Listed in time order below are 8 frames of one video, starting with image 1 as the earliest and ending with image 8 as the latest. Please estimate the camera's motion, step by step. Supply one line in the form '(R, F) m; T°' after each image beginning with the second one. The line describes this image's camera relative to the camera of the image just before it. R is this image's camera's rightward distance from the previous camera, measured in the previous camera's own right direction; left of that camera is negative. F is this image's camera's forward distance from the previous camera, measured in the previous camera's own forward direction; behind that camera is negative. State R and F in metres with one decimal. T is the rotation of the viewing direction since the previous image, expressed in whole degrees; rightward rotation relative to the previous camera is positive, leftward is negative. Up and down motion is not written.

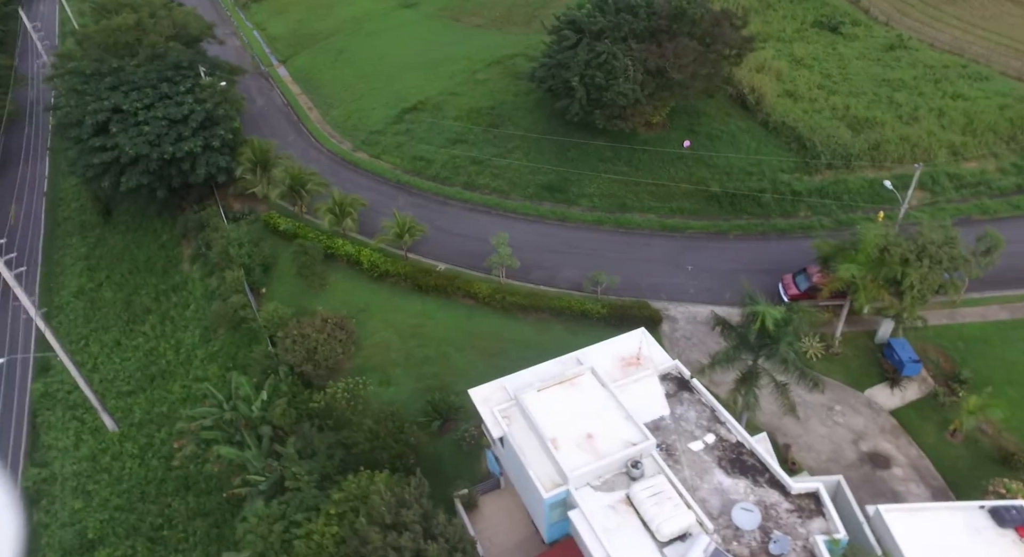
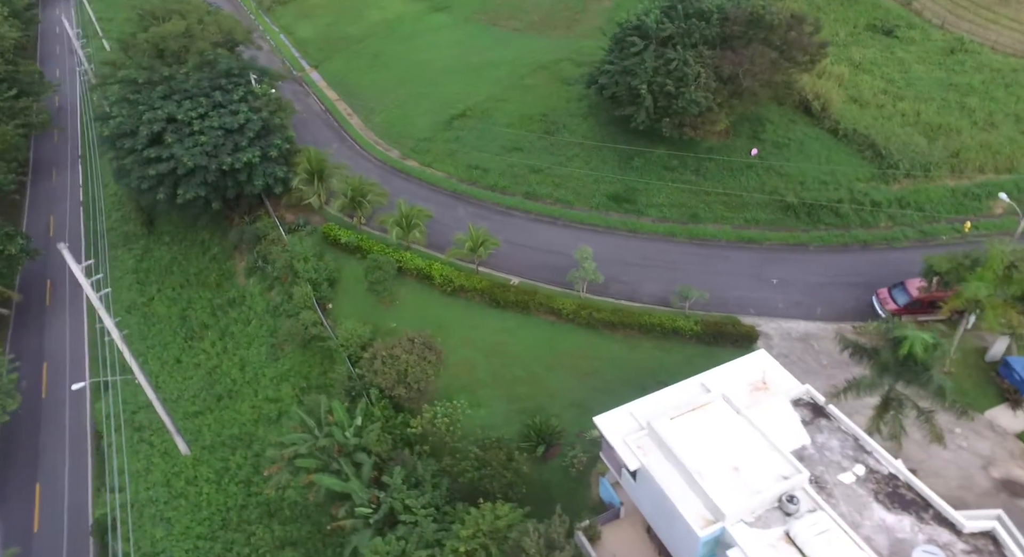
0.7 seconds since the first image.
(-2.8, +0.7) m; 0°
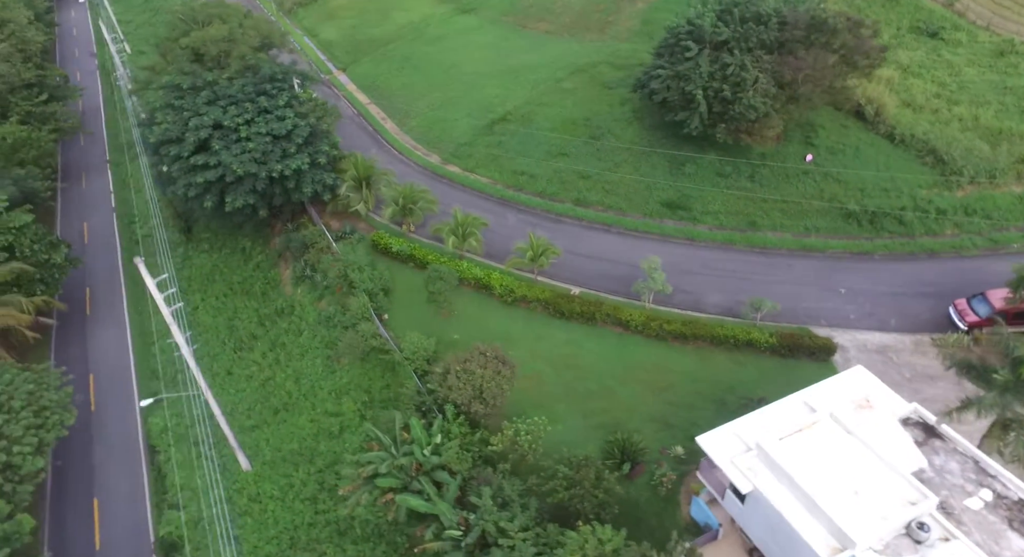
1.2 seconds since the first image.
(-2.1, +0.4) m; 0°
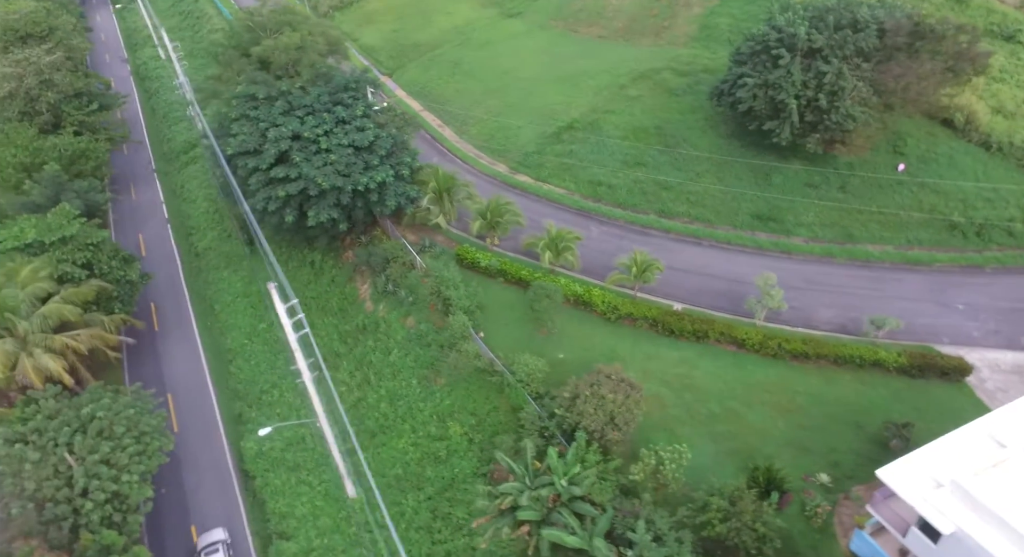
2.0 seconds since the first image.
(-3.5, +0.7) m; 0°
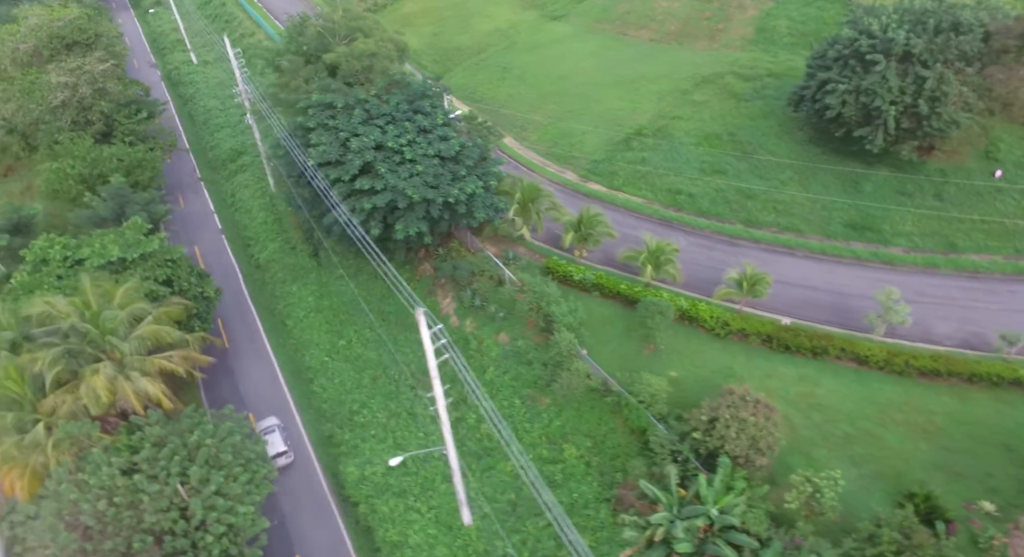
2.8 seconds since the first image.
(-3.6, +0.8) m; 0°
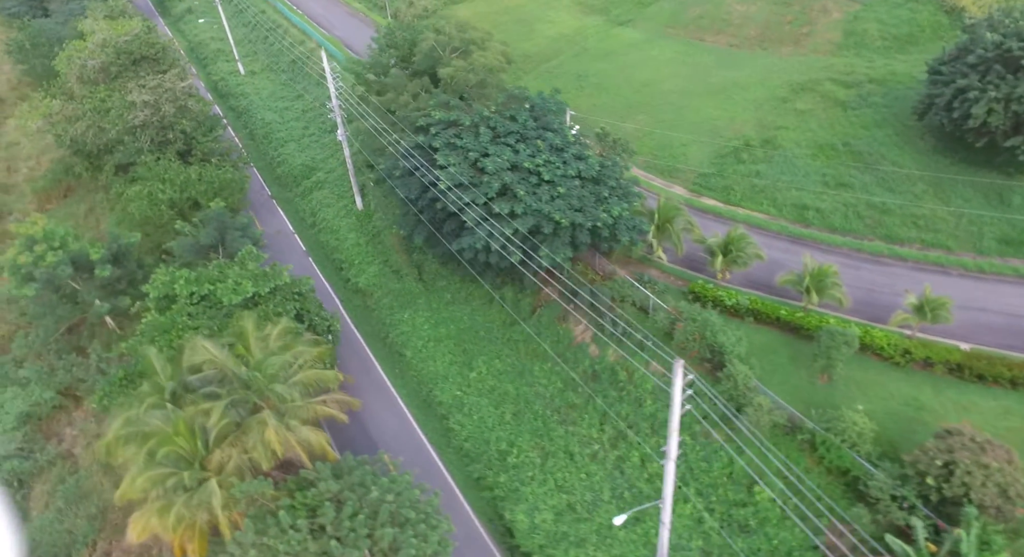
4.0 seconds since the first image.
(-5.3, +1.4) m; +1°
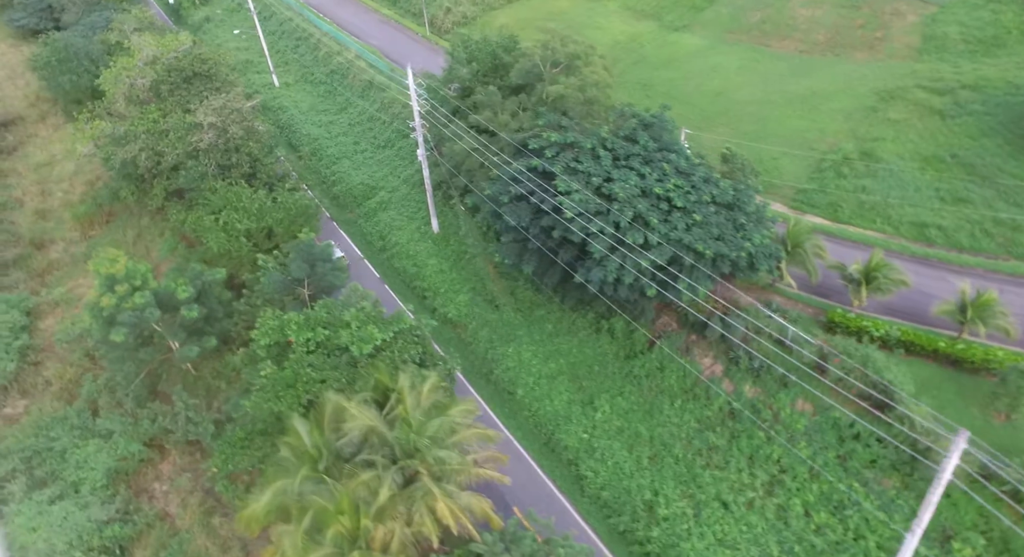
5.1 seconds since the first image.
(-4.8, +1.7) m; +1°
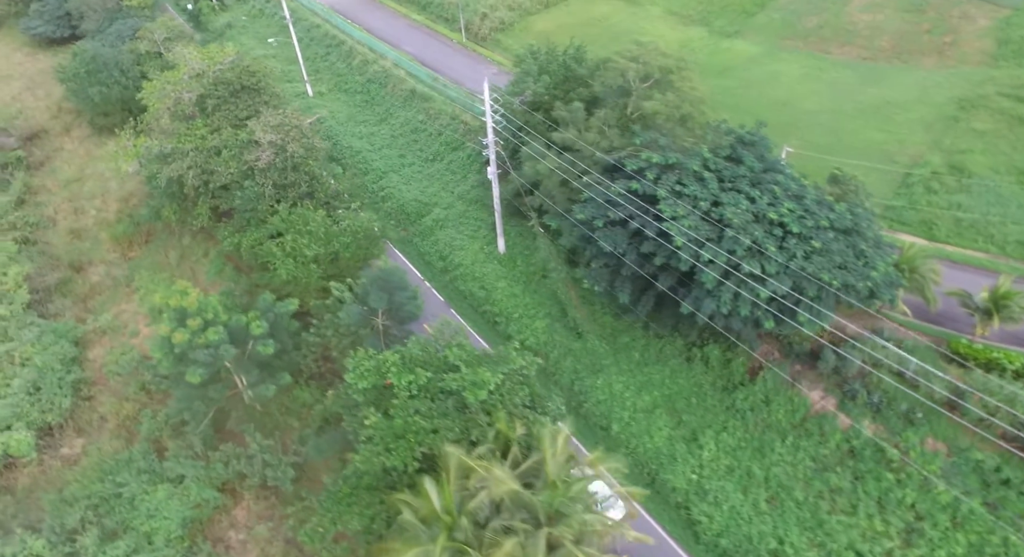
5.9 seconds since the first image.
(-3.4, +1.5) m; 0°
